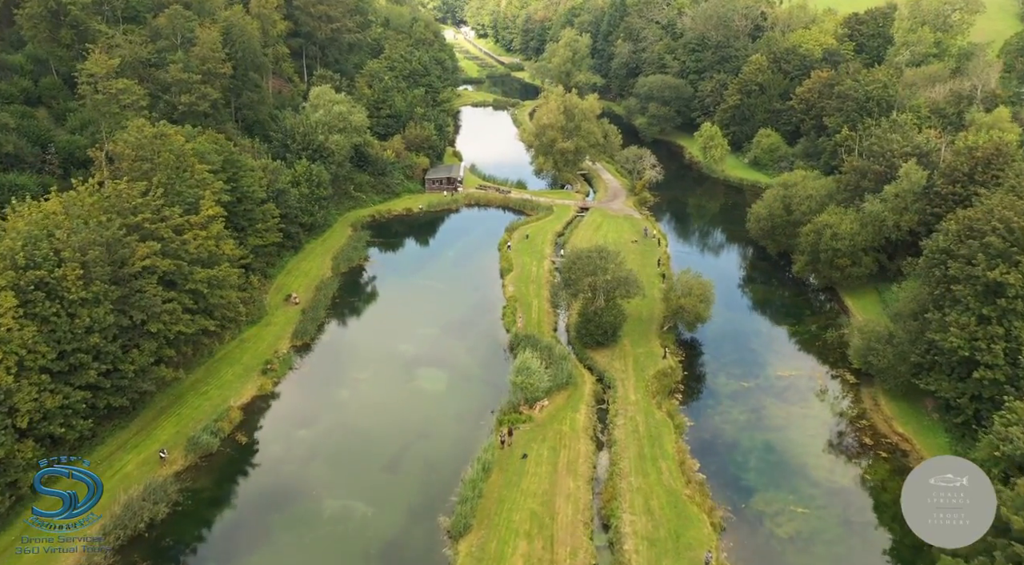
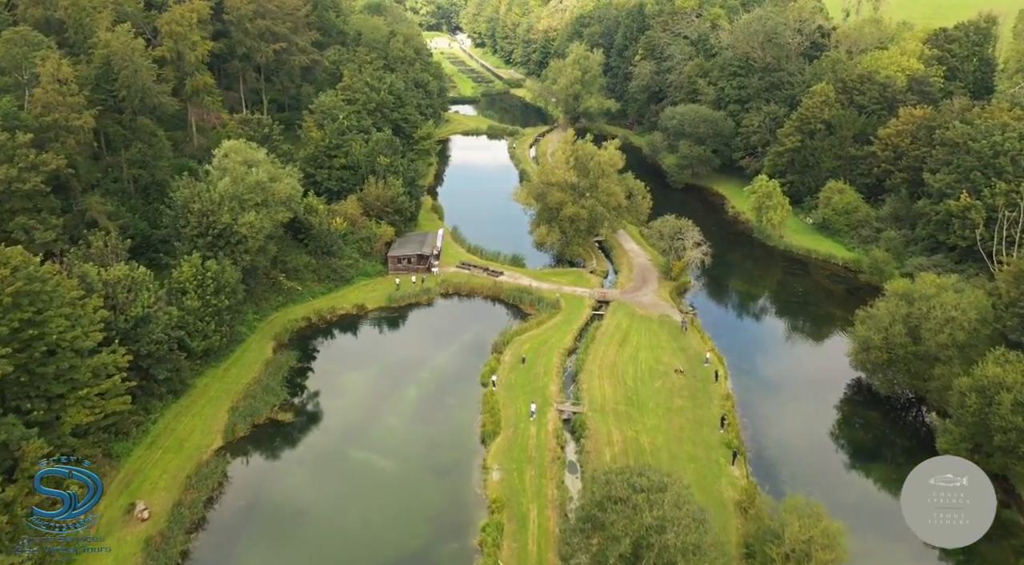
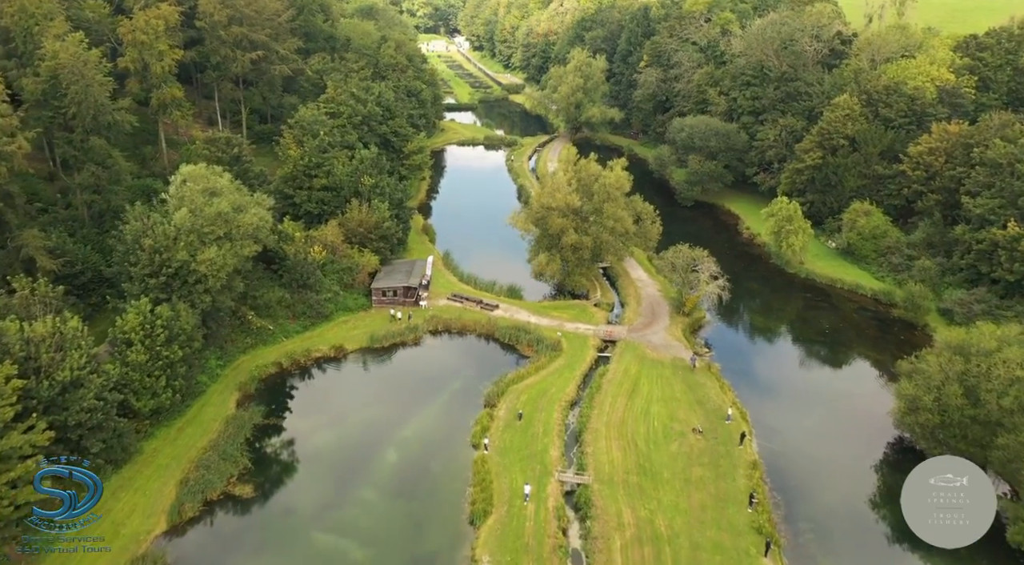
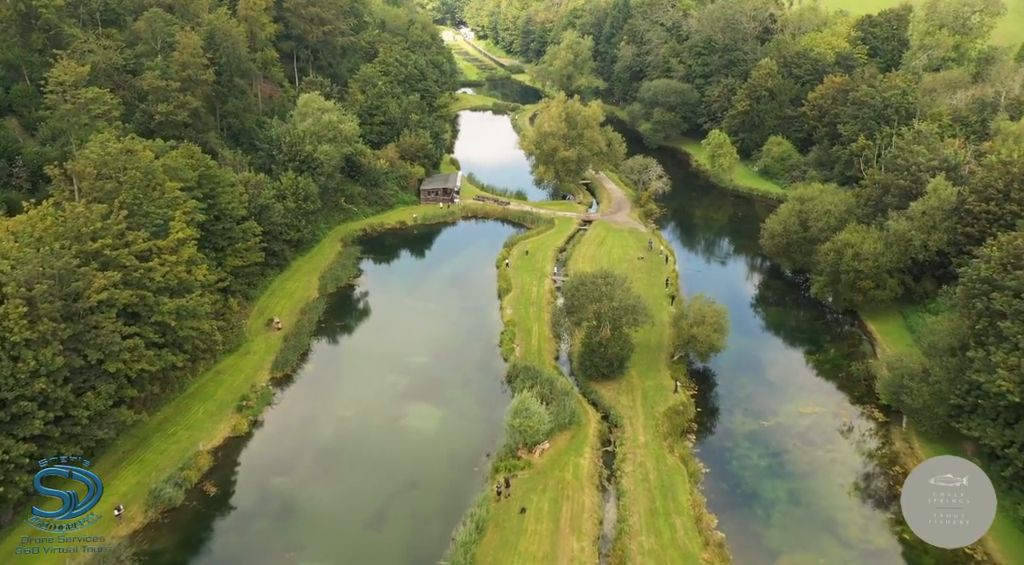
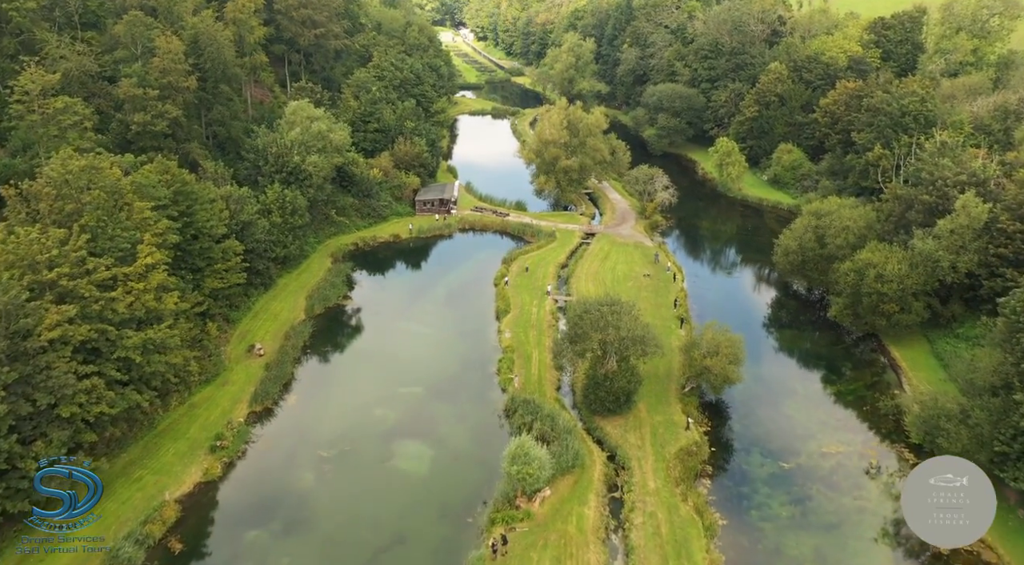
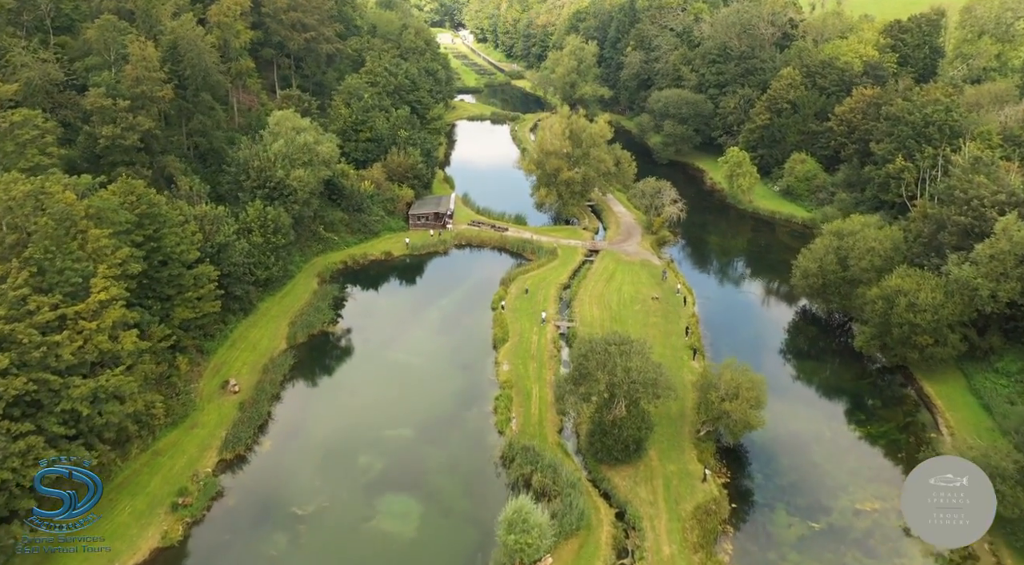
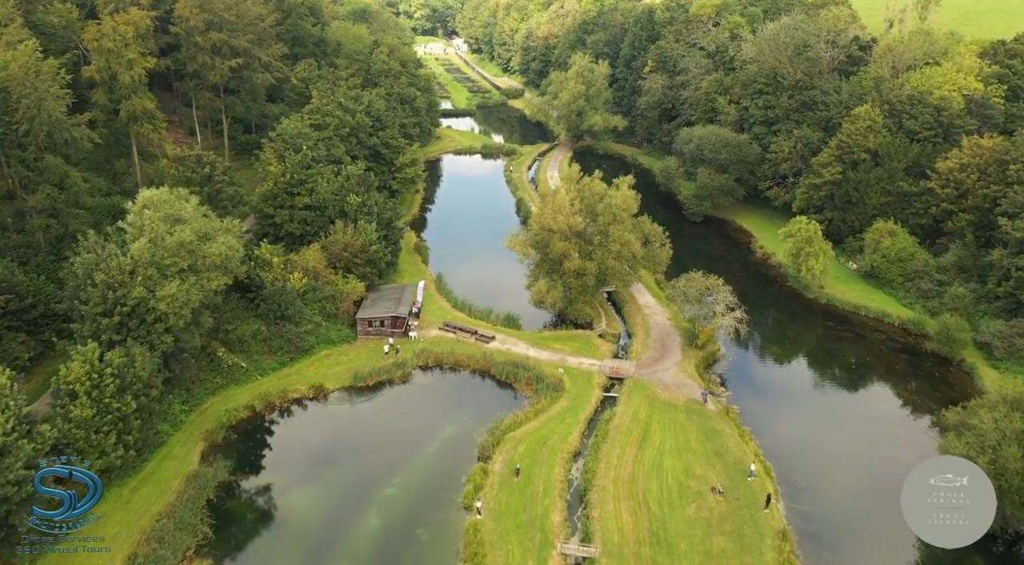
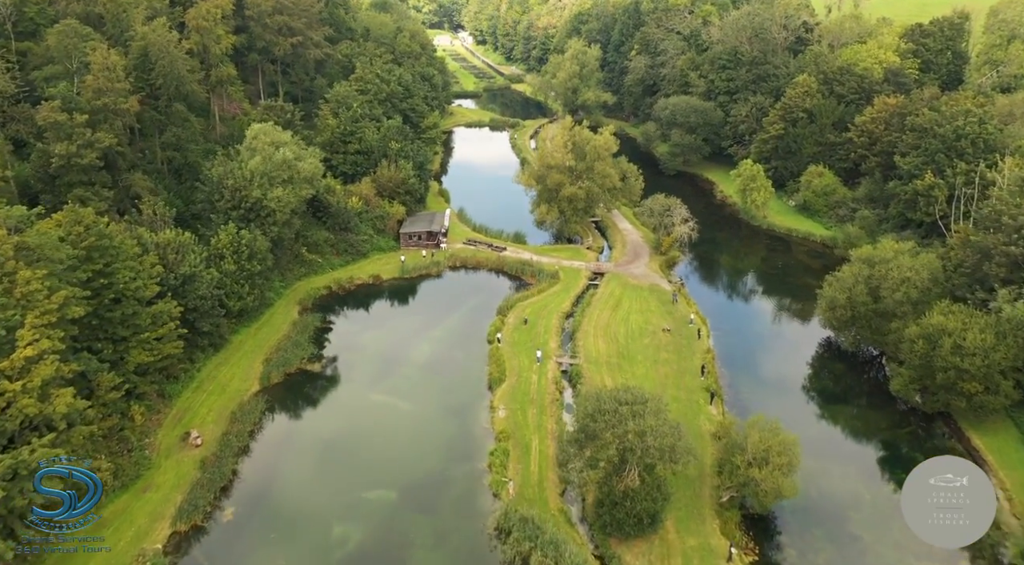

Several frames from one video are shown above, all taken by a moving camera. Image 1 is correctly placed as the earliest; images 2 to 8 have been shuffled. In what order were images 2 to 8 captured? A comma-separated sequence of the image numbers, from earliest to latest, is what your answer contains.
4, 5, 6, 8, 2, 3, 7
